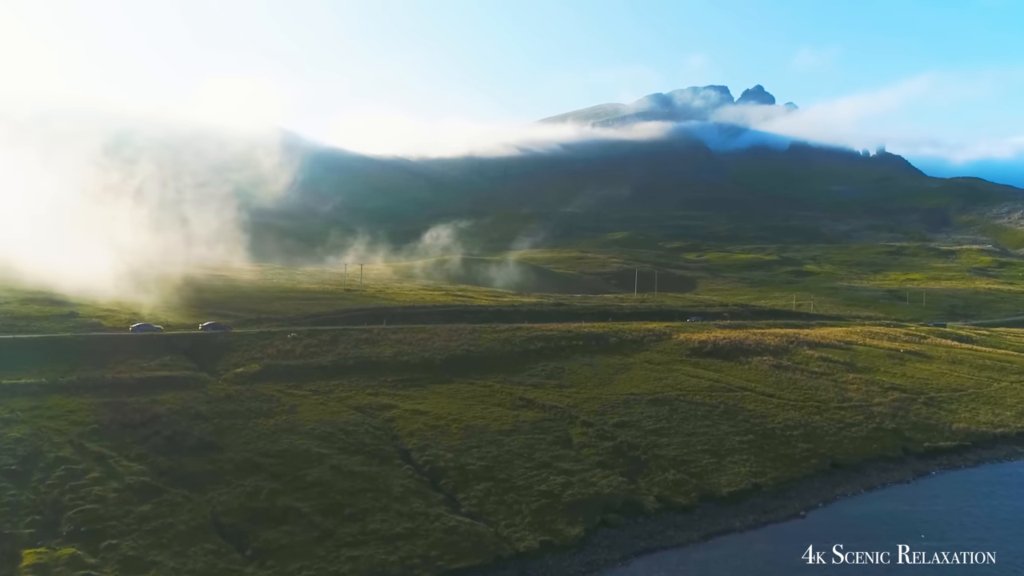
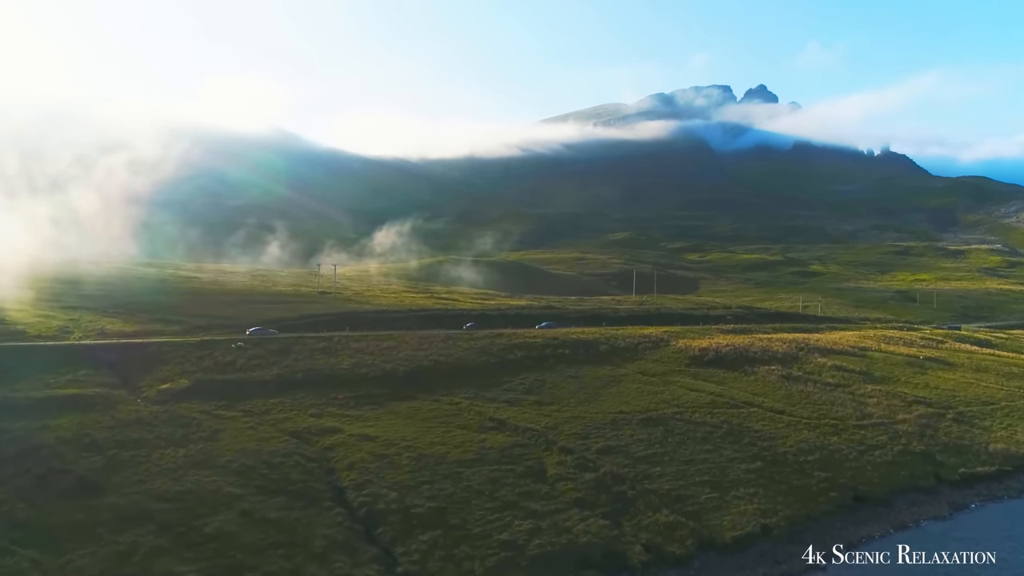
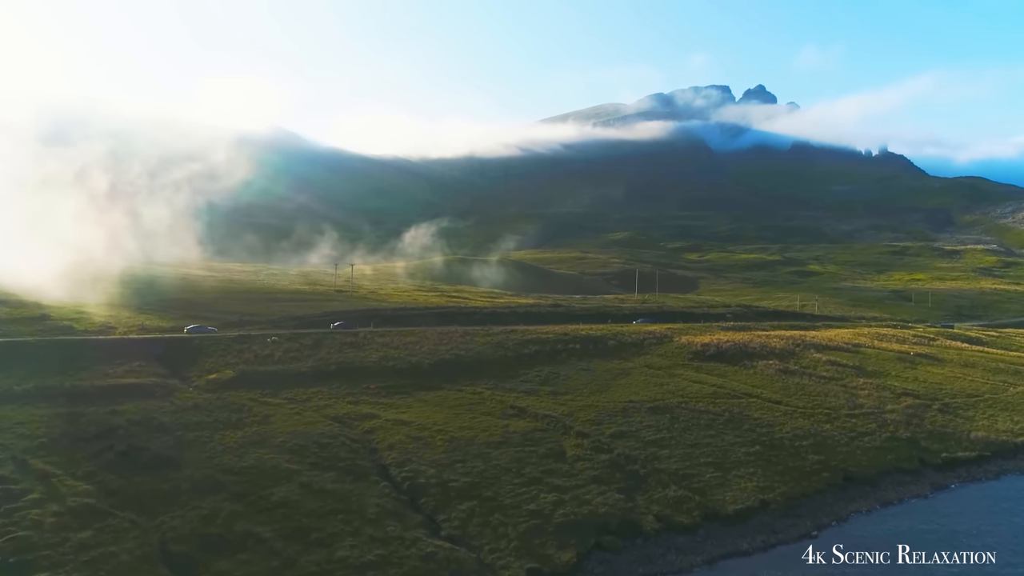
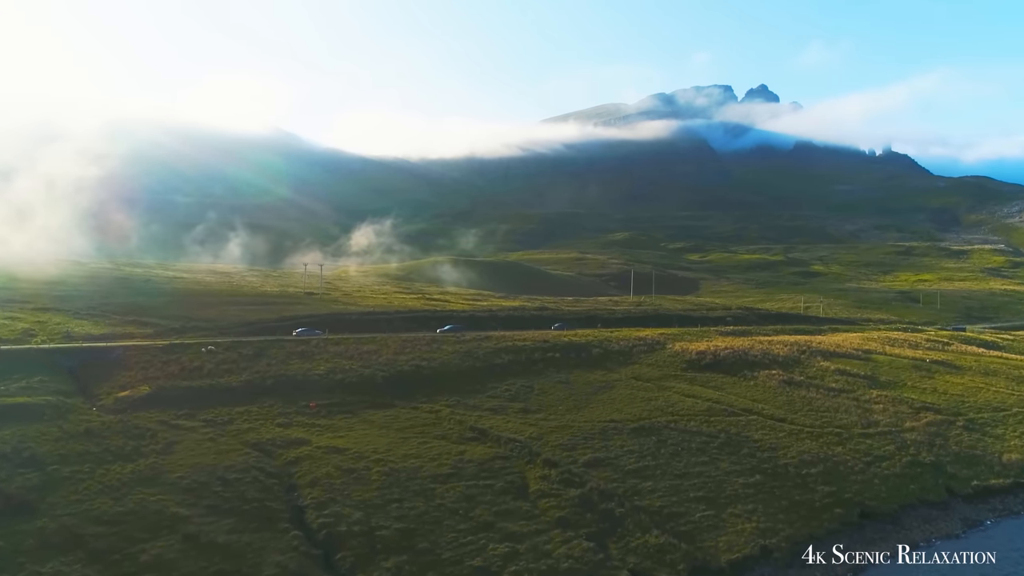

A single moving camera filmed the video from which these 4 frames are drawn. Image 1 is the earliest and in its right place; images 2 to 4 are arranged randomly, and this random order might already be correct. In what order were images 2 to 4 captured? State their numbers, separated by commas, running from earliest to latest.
3, 2, 4
